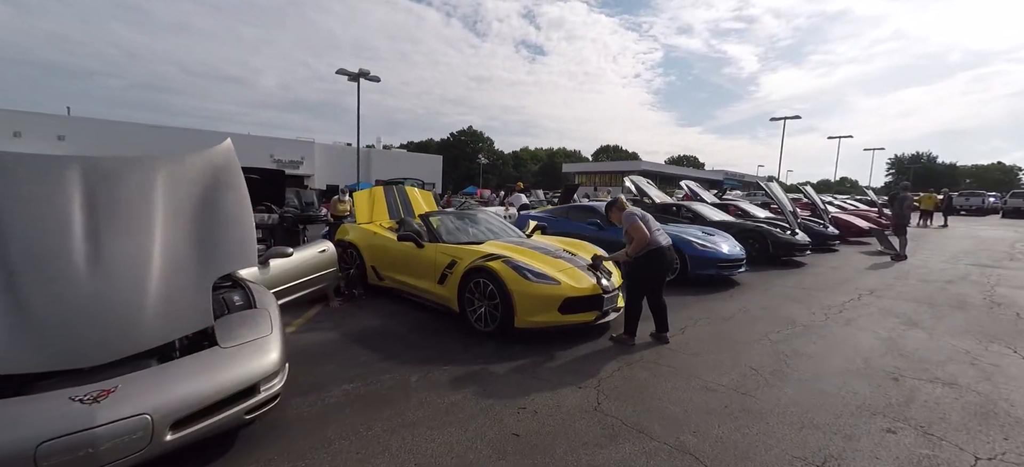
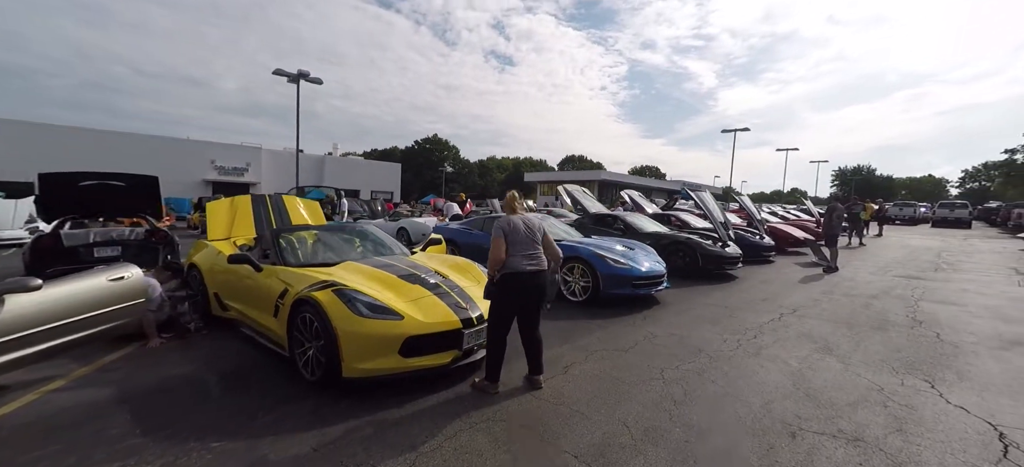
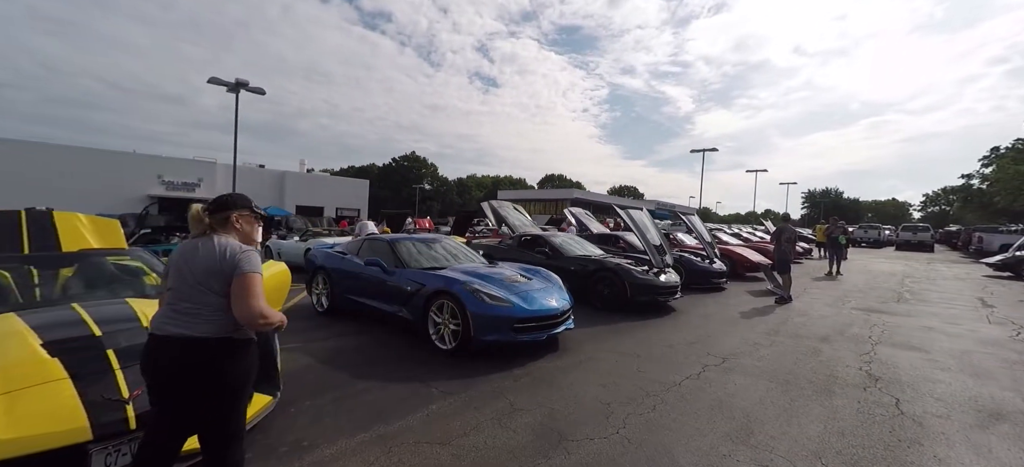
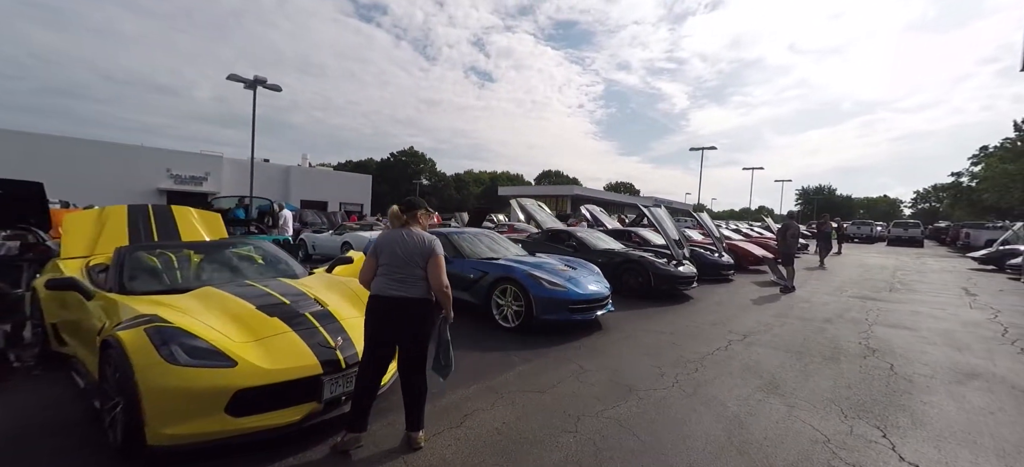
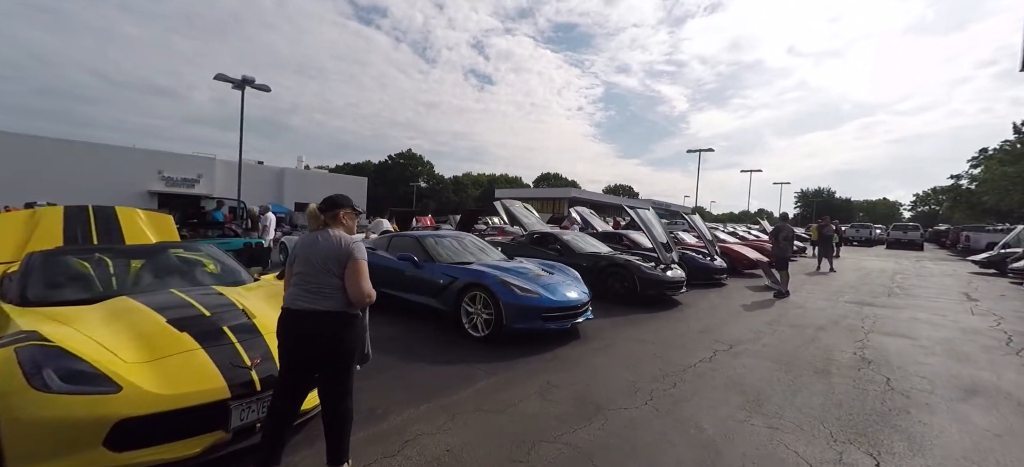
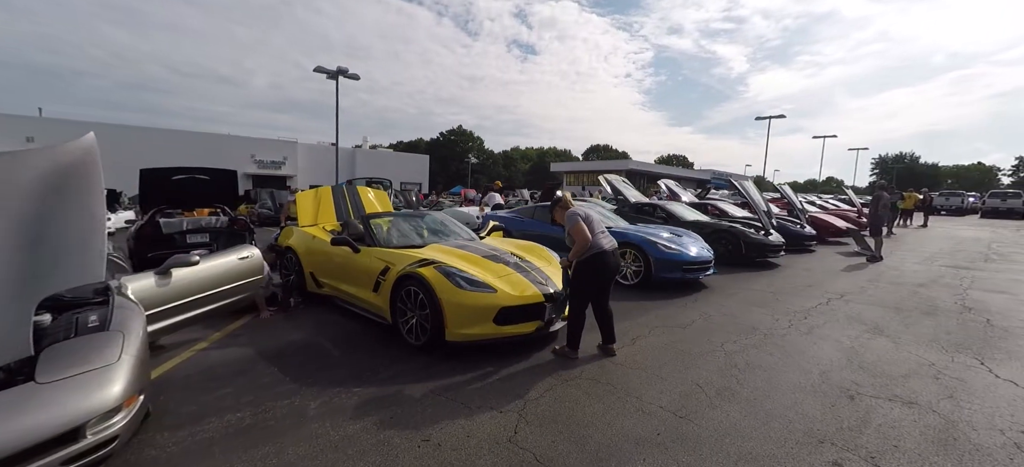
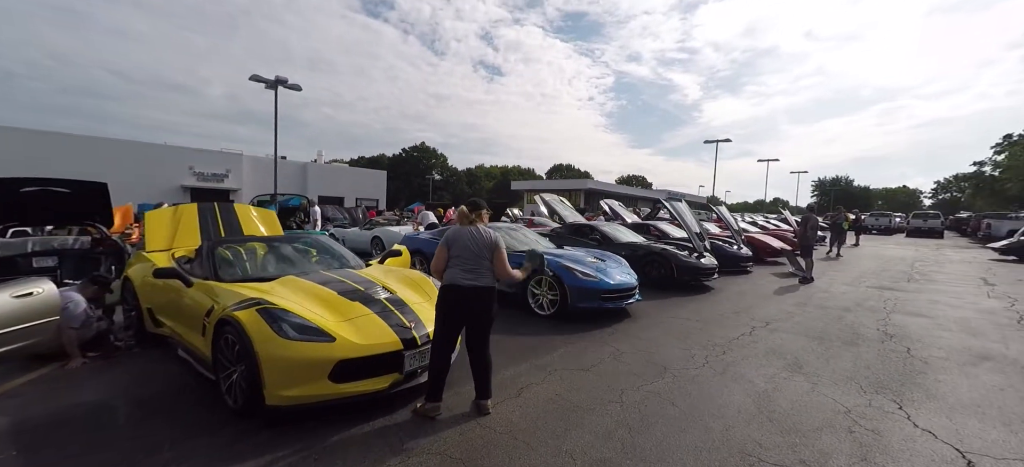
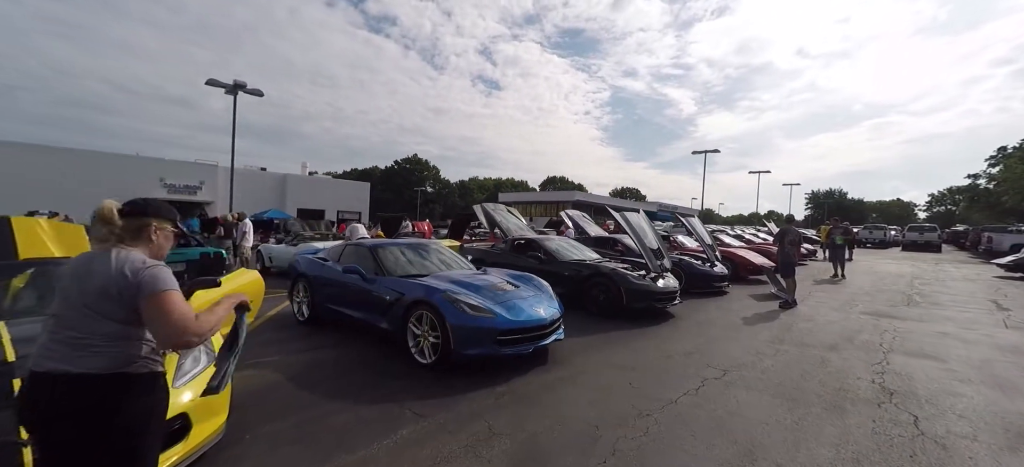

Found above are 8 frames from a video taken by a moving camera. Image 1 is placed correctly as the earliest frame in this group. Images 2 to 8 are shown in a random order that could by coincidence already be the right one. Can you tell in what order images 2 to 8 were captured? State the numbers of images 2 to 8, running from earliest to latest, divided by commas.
6, 2, 7, 4, 5, 3, 8
